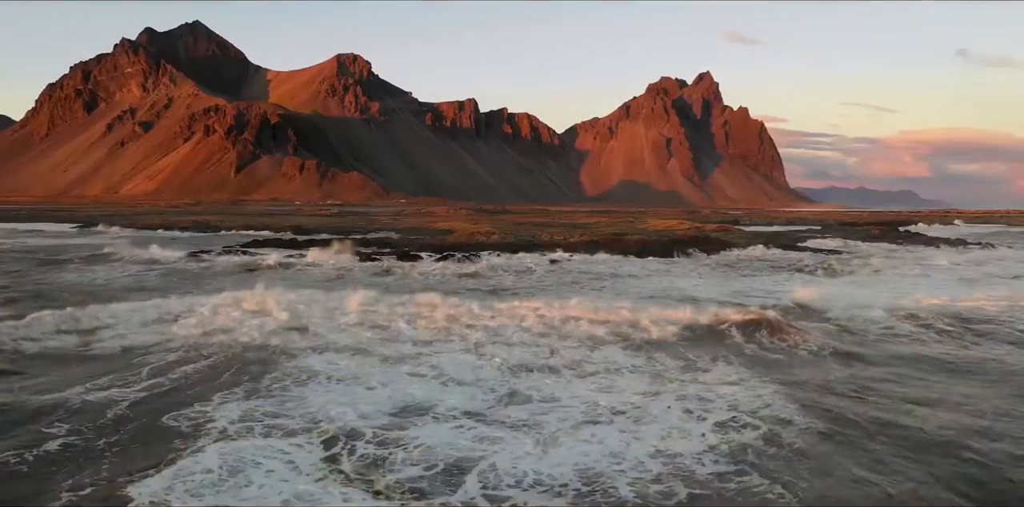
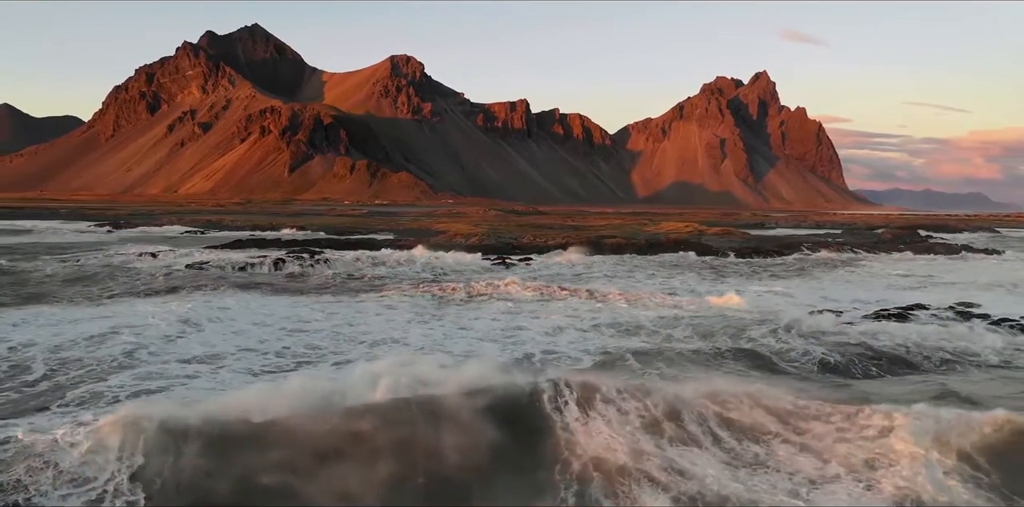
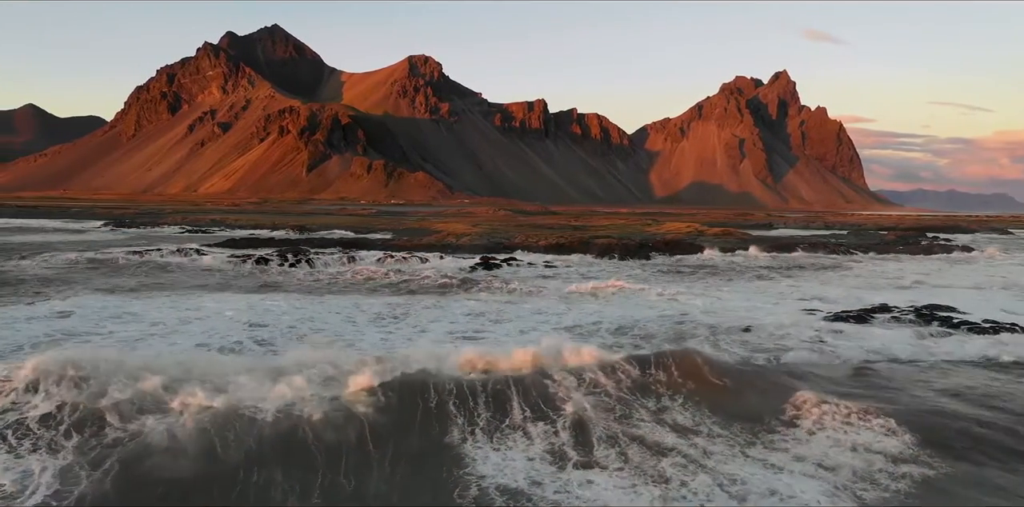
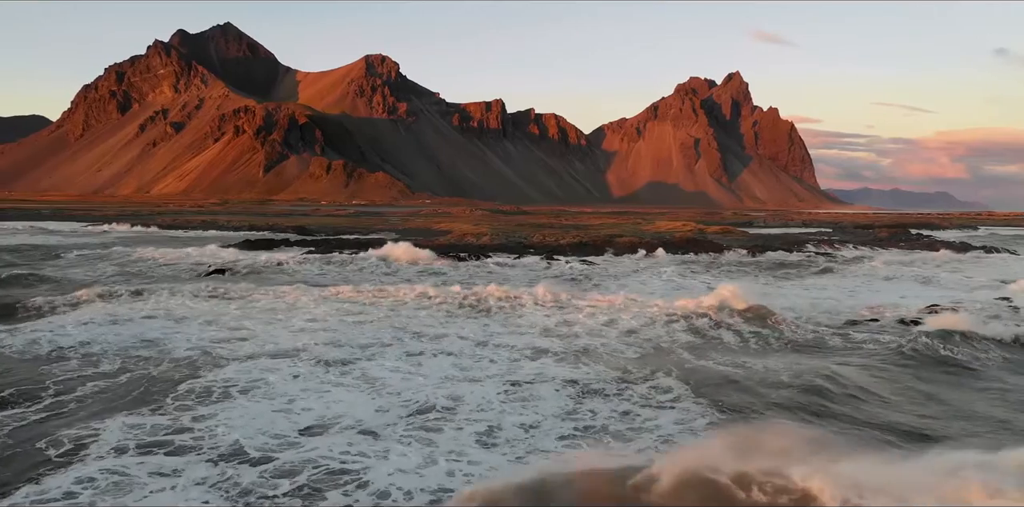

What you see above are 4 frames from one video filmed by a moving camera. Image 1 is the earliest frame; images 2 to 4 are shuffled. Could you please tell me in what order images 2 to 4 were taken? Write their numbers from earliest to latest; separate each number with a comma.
4, 2, 3
